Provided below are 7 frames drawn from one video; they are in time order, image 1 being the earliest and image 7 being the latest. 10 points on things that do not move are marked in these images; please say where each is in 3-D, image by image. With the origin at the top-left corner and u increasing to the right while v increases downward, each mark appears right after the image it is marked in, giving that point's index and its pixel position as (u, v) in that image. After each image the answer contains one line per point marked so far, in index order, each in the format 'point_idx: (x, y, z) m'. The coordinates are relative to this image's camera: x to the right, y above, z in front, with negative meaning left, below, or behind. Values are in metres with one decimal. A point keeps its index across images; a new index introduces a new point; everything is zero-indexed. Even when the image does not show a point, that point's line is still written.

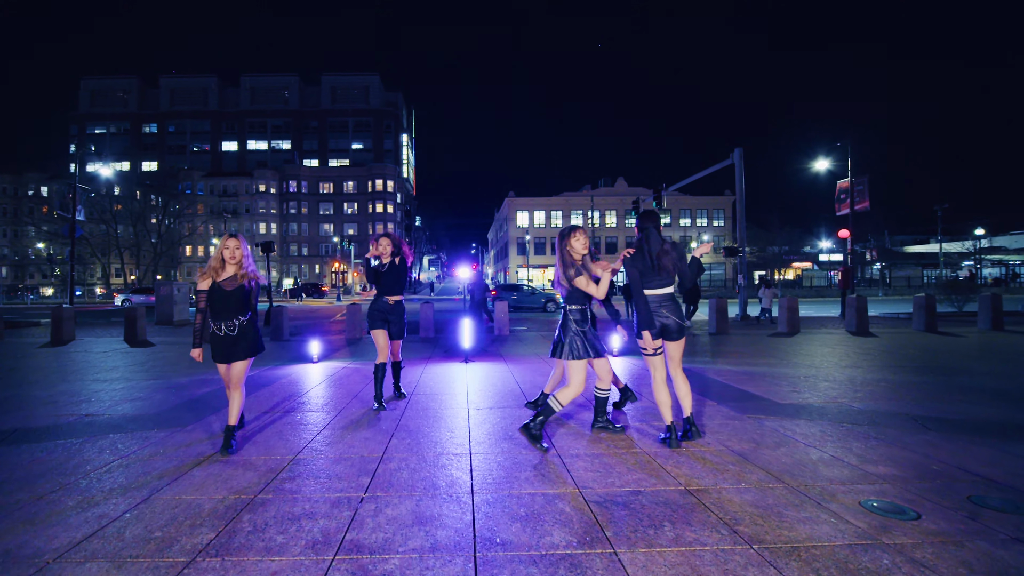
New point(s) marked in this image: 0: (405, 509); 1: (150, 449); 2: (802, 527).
0: (-0.7, -1.5, +3.6) m
1: (-3.6, -1.6, +5.3) m
2: (+1.7, -1.4, +3.2) m
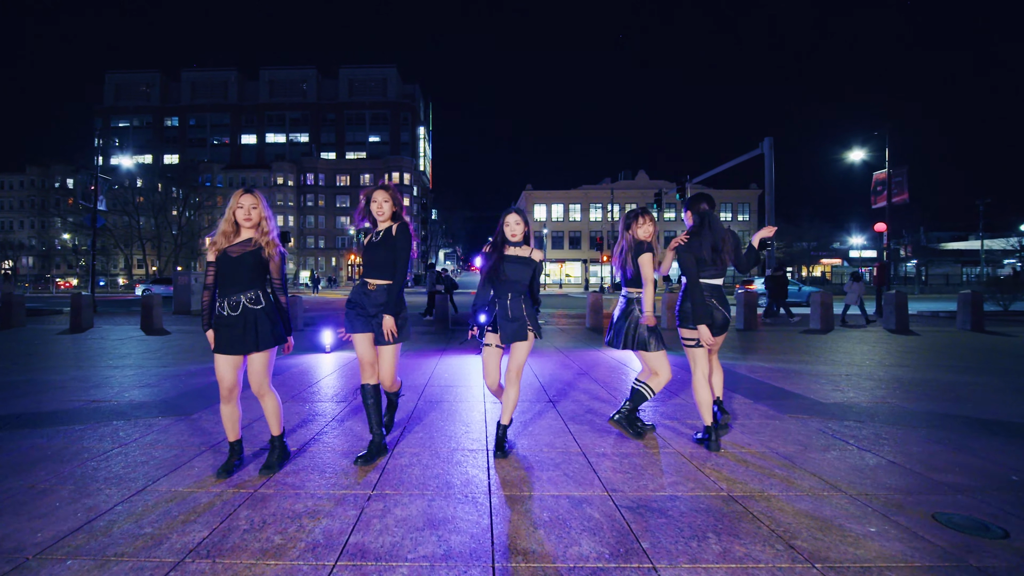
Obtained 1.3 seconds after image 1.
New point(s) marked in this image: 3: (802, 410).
0: (-0.6, -1.3, +3.2) m
1: (-3.4, -1.4, +5.1) m
2: (+1.8, -1.3, +2.8) m
3: (+3.0, -1.3, +5.6) m
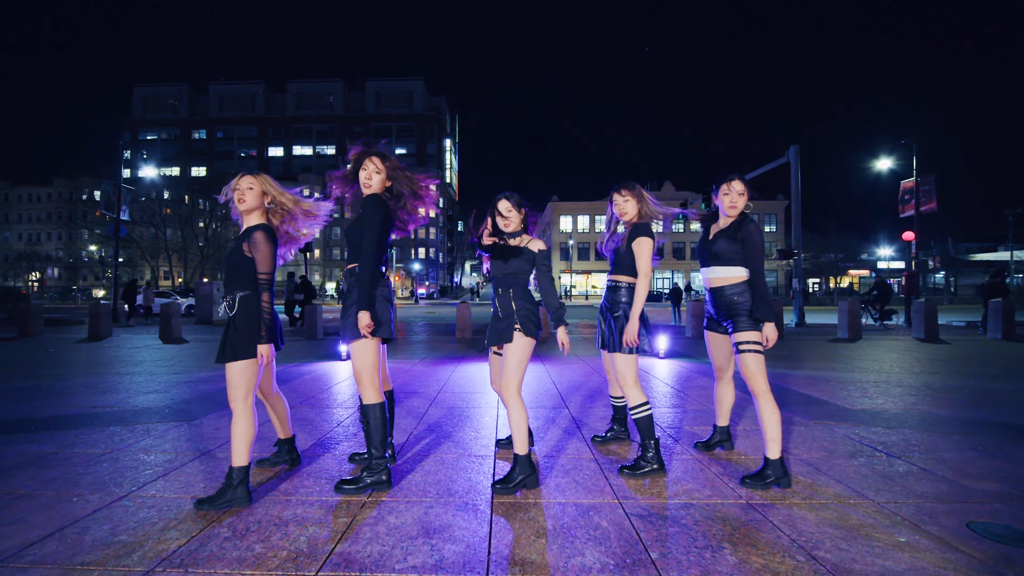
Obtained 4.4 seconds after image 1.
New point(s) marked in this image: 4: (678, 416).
0: (-0.6, -1.3, +3.0) m
1: (-3.3, -1.4, +4.9) m
2: (+1.8, -1.2, +2.5) m
3: (+3.1, -1.3, +5.3) m
4: (+1.7, -1.3, +5.6) m
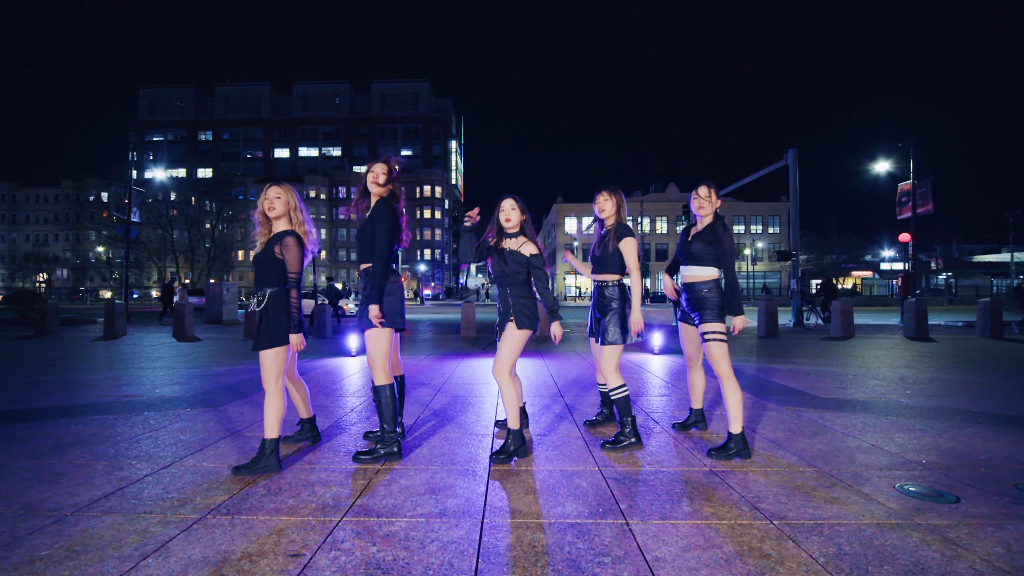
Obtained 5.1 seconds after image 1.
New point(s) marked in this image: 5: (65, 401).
0: (-0.6, -1.2, +3.5) m
1: (-3.4, -1.4, +5.5) m
2: (+1.7, -1.2, +3.0) m
3: (+3.1, -1.2, +5.7) m
4: (+1.7, -1.3, +6.1) m
5: (-6.1, -1.6, +7.4) m
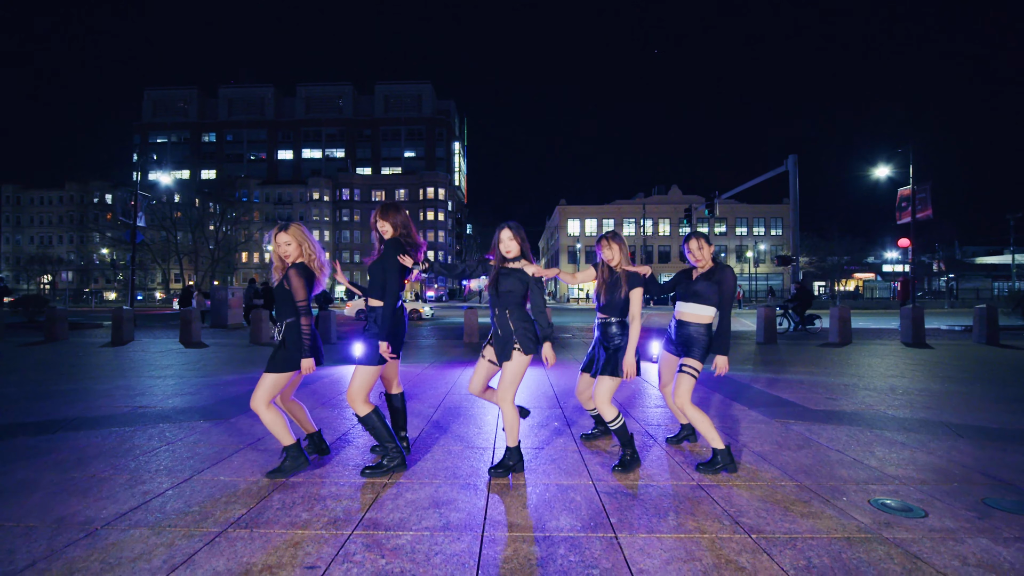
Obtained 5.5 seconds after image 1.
0: (-0.6, -1.4, +3.8) m
1: (-3.4, -1.6, +5.7) m
2: (+1.7, -1.4, +3.2) m
3: (+3.1, -1.4, +6.0) m
4: (+1.7, -1.5, +6.3) m
5: (-6.1, -1.8, +7.7) m
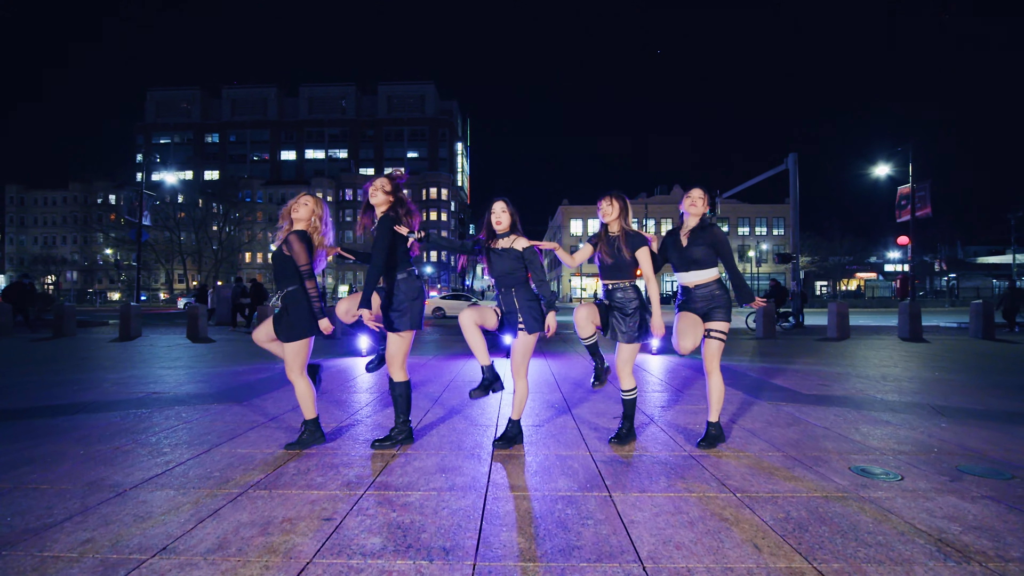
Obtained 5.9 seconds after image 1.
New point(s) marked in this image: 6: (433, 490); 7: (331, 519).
0: (-0.6, -1.3, +4.0) m
1: (-3.3, -1.4, +6.0) m
2: (+1.7, -1.2, +3.4) m
3: (+3.1, -1.3, +6.2) m
4: (+1.7, -1.3, +6.5) m
5: (-6.1, -1.6, +7.9) m
6: (-0.5, -1.3, +3.4) m
7: (-1.0, -1.3, +3.0) m
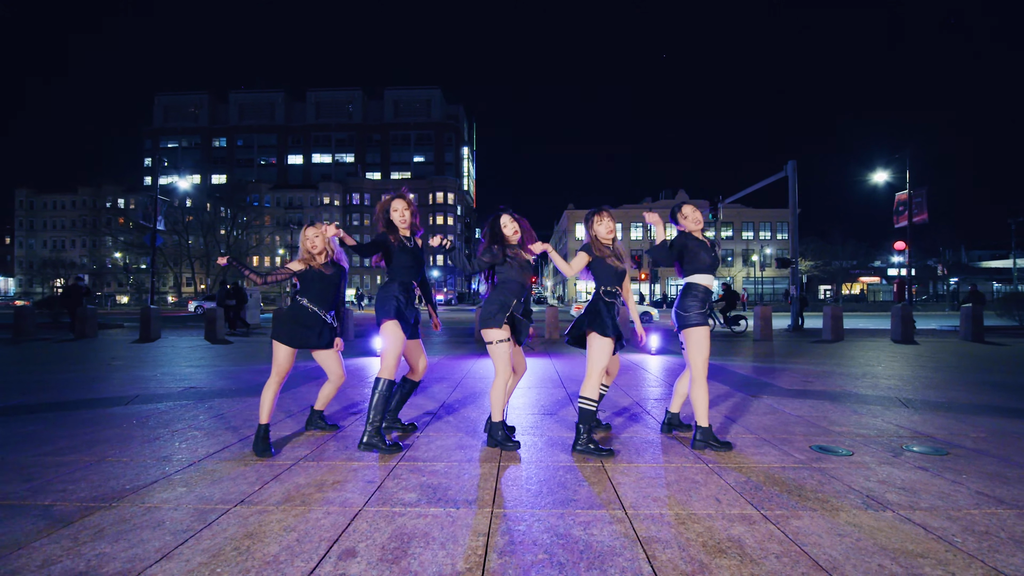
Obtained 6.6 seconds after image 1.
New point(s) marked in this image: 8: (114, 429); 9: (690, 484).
0: (-0.5, -1.3, +4.6) m
1: (-3.2, -1.5, +6.6) m
2: (+1.8, -1.3, +4.0) m
3: (+3.2, -1.3, +6.8) m
4: (+1.8, -1.4, +7.1) m
5: (-6.0, -1.7, +8.6) m
6: (-0.4, -1.3, +4.1) m
7: (-0.9, -1.3, +3.7) m
8: (-4.1, -1.5, +5.6) m
9: (+1.1, -1.2, +3.4) m
